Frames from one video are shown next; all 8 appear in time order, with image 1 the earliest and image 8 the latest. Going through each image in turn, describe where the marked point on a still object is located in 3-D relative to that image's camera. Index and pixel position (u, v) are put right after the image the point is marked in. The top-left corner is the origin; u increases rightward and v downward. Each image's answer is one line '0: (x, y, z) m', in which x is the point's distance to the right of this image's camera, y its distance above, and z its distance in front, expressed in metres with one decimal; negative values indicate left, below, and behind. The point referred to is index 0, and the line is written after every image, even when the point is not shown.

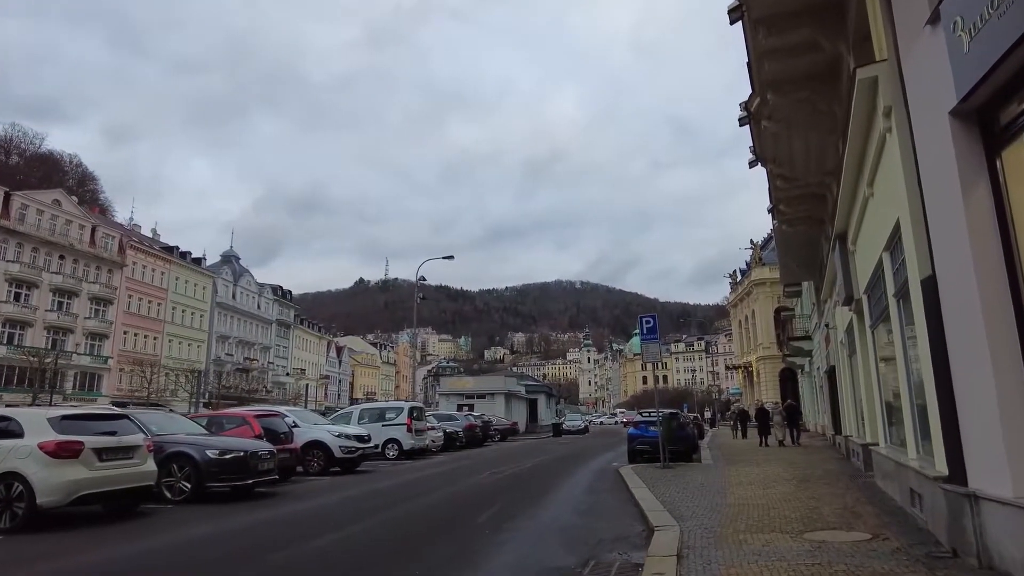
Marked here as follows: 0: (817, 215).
0: (+8.2, +2.0, +17.5) m
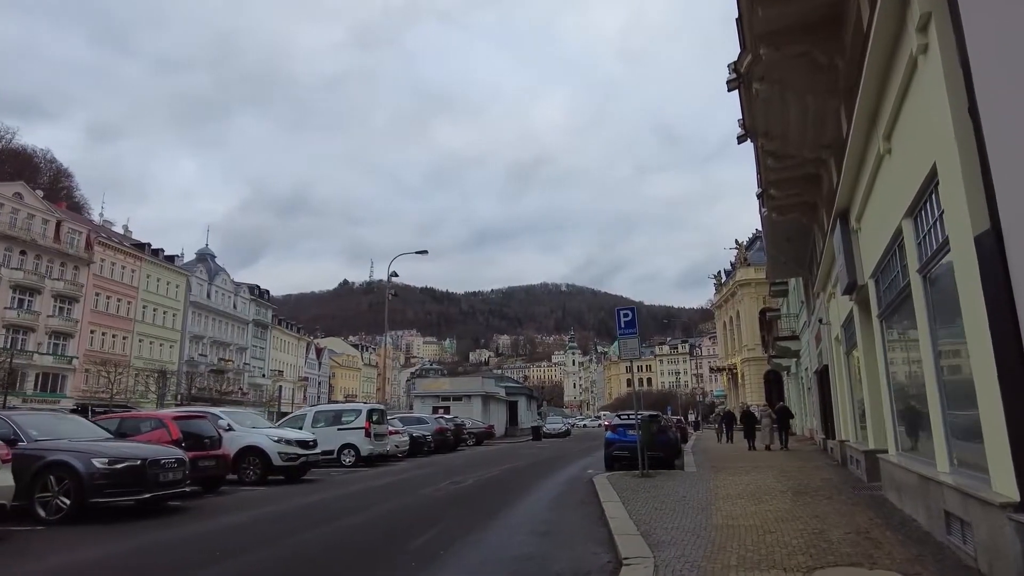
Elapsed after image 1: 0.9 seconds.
0: (+7.4, +2.2, +16.1) m
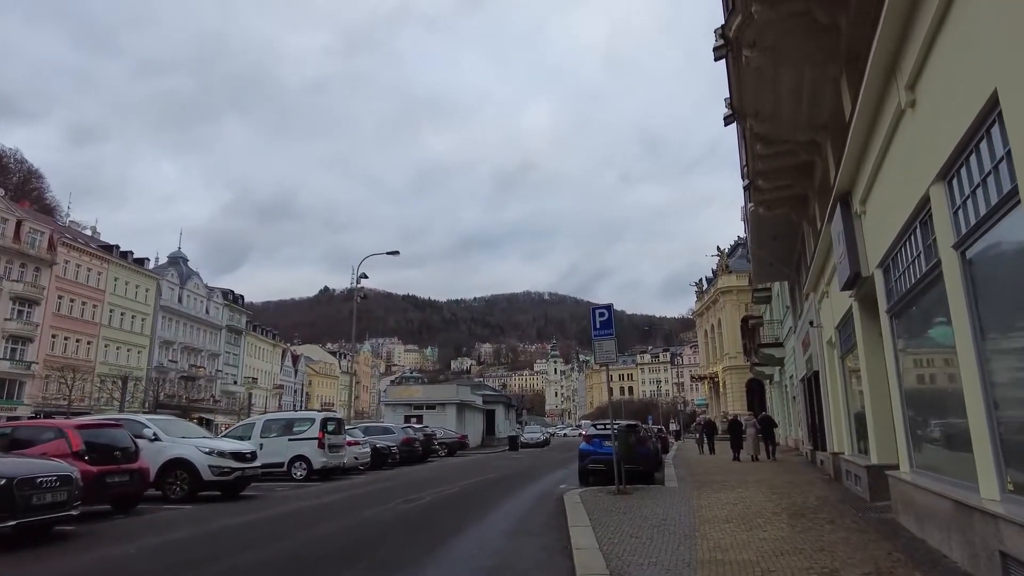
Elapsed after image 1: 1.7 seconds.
0: (+6.6, +2.2, +14.9) m
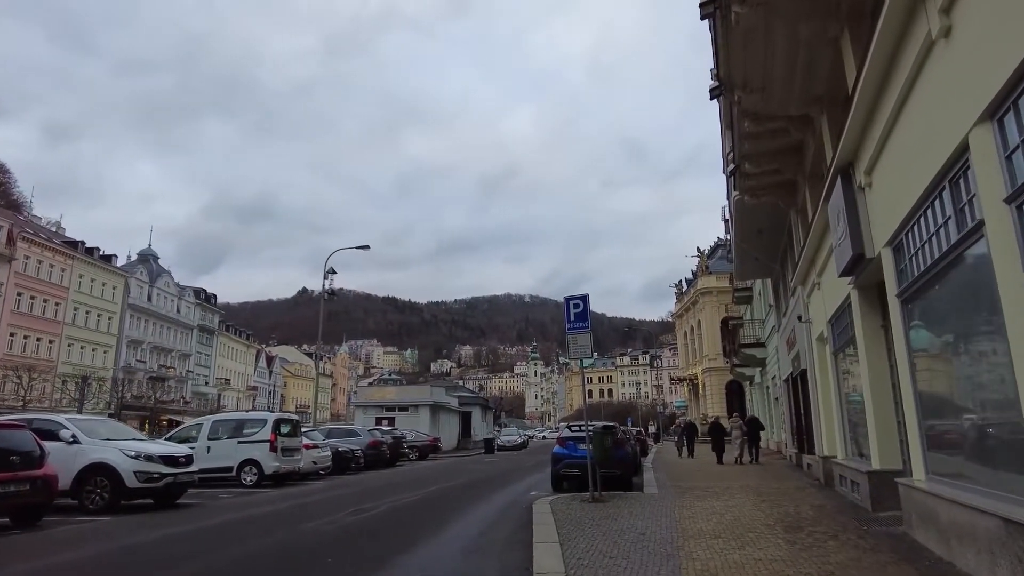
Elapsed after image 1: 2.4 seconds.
0: (+6.0, +2.4, +14.0) m
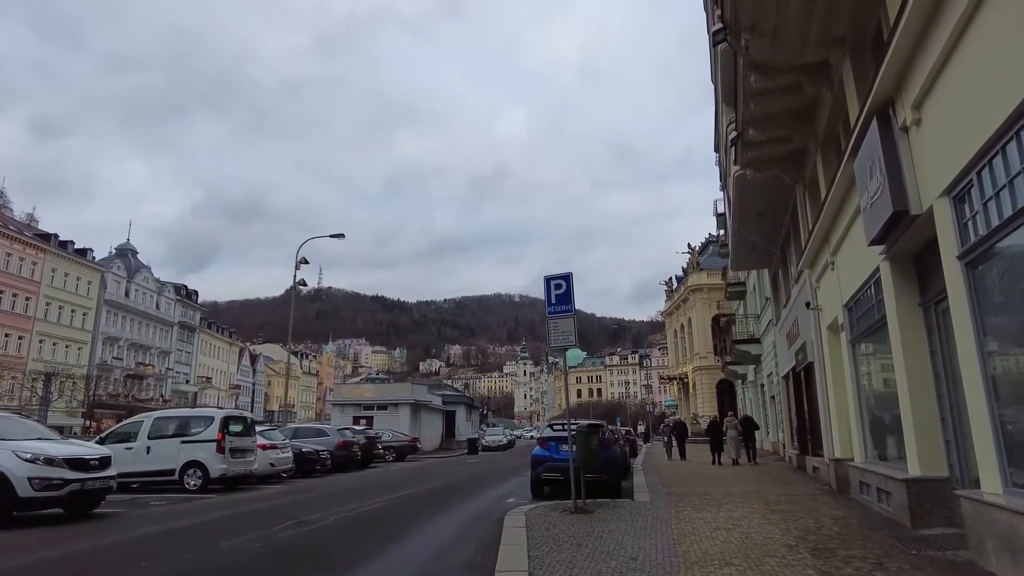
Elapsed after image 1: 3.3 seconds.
0: (+5.5, +2.7, +12.5) m
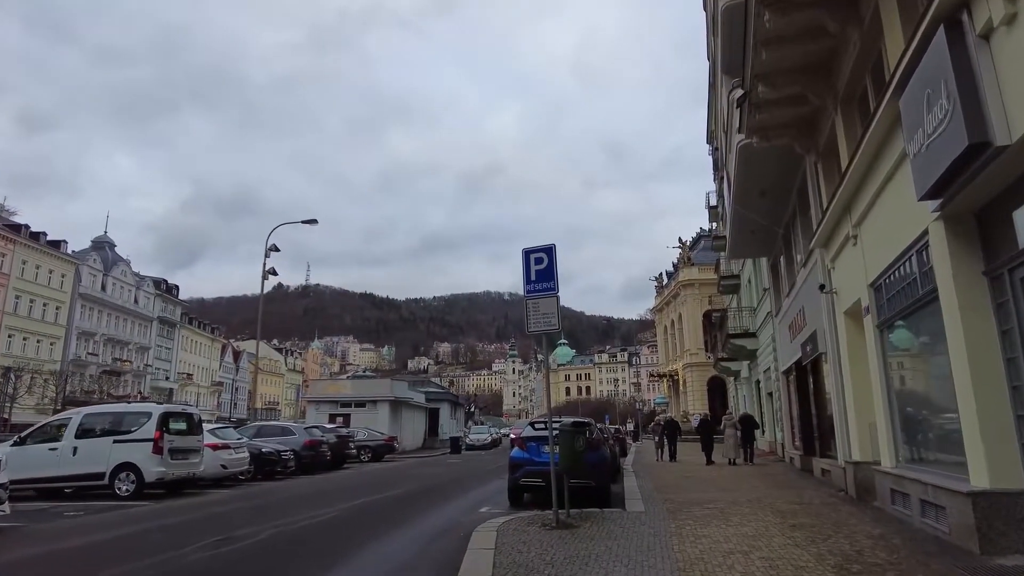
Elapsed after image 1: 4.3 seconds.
0: (+5.1, +3.1, +11.0) m
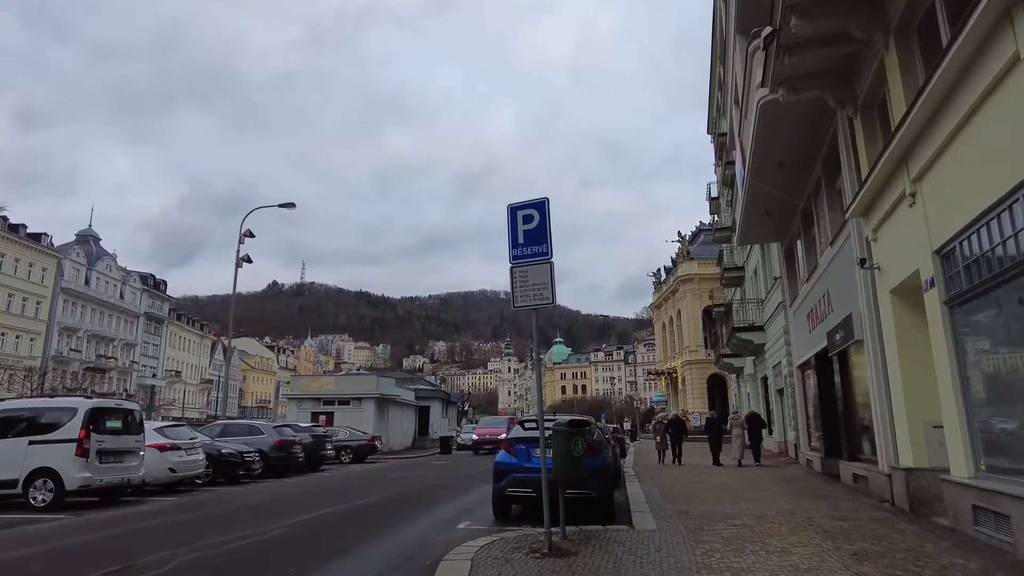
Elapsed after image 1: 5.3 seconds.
0: (+4.9, +3.4, +9.3) m
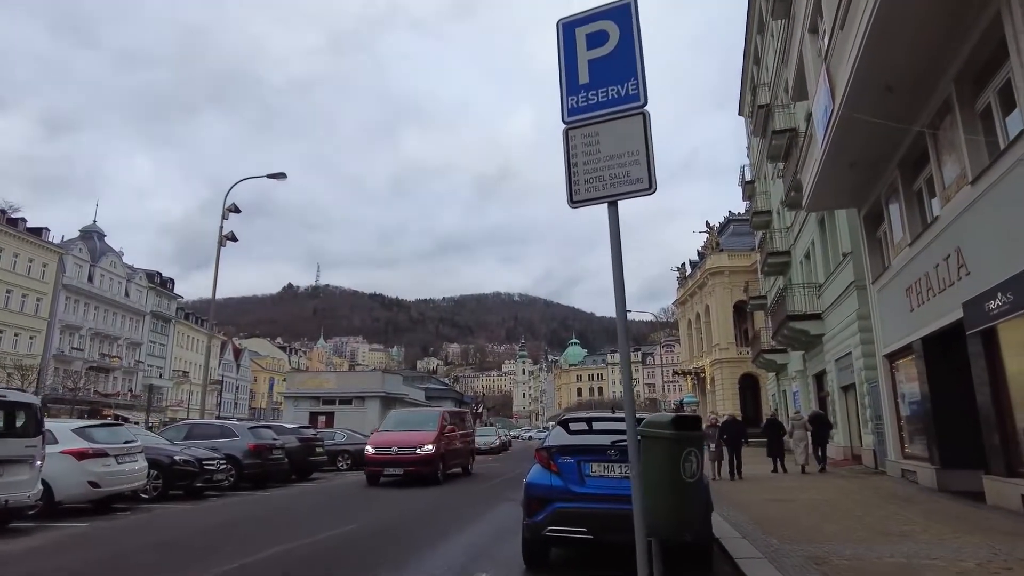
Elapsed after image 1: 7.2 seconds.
0: (+5.3, +4.2, +5.9) m
